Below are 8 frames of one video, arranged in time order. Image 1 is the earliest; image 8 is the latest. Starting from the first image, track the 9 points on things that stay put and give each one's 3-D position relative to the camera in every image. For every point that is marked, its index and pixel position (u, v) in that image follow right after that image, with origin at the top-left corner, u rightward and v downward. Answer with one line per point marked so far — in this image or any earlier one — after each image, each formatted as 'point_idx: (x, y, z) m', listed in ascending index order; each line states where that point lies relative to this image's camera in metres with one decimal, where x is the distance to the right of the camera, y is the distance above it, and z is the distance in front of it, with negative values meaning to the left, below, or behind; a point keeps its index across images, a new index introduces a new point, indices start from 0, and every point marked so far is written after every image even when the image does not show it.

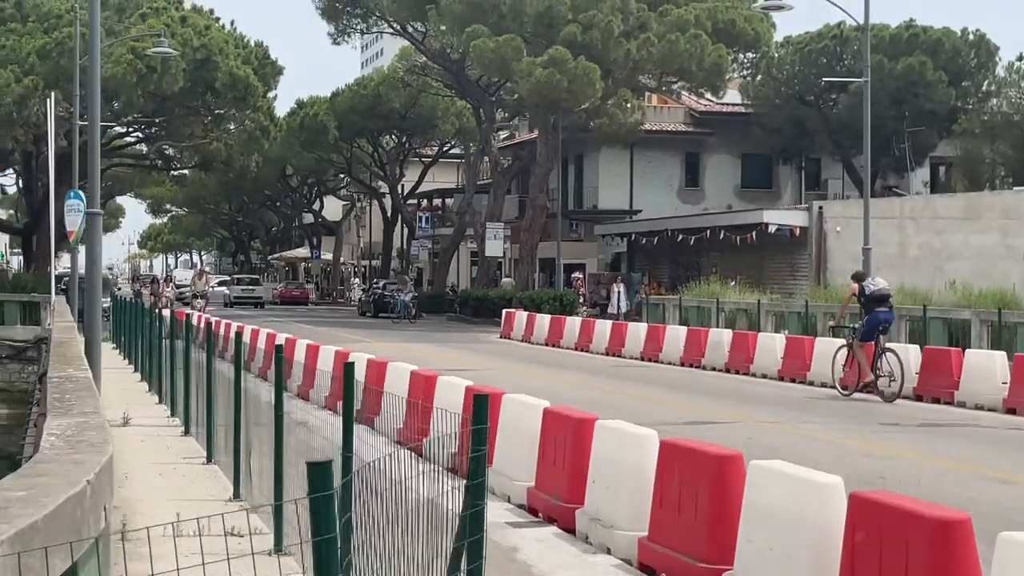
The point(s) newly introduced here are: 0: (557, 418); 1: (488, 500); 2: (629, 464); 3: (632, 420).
0: (+0.2, -0.8, +8.2) m
1: (-0.1, -1.3, +8.8) m
2: (+0.6, -0.9, +7.1) m
3: (+1.1, -1.3, +14.1) m
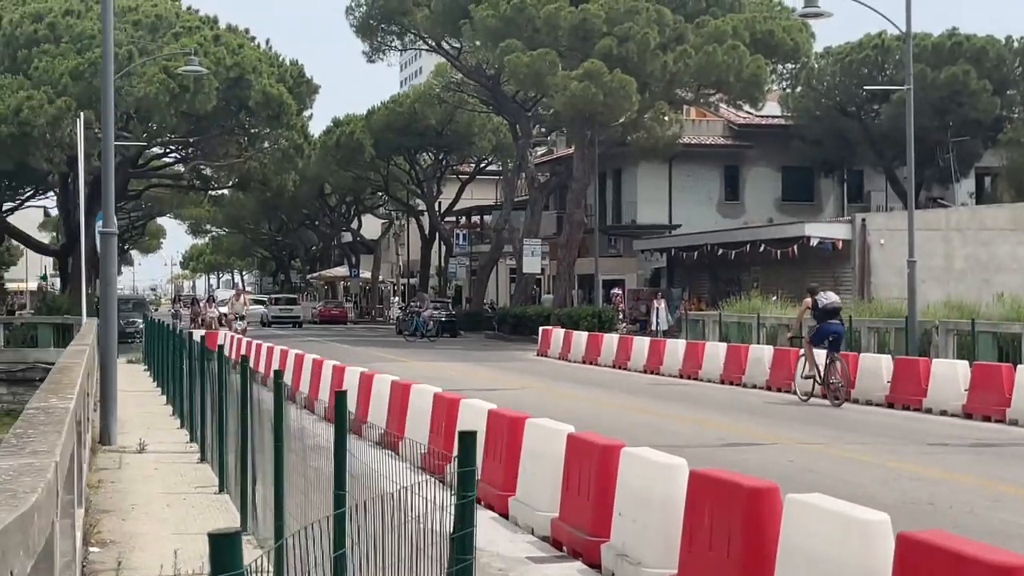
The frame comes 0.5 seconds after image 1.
0: (+0.3, -0.9, +7.6) m
1: (0.0, -1.4, +8.3) m
2: (+0.7, -1.0, +6.6) m
3: (+1.4, -1.5, +13.5) m
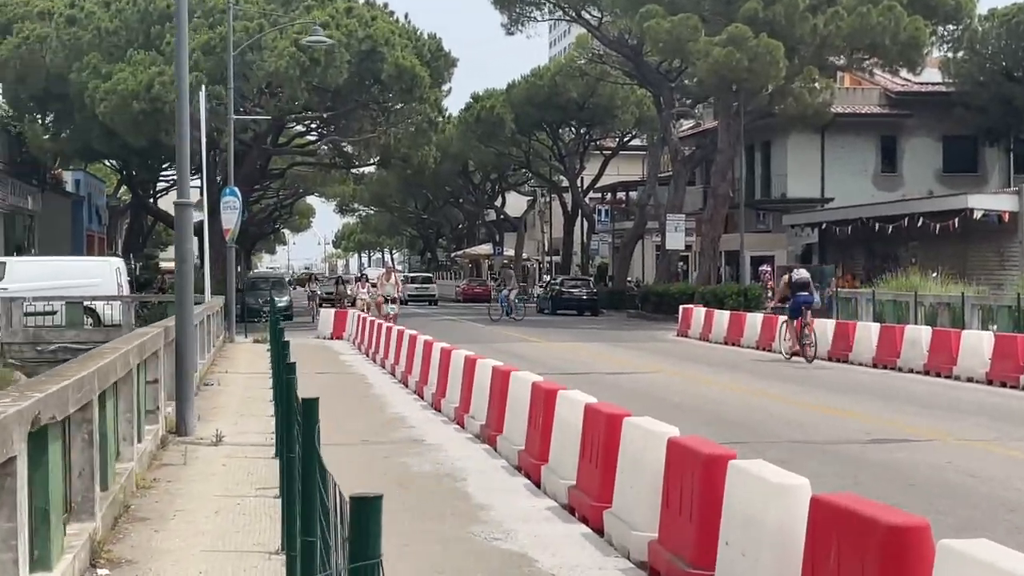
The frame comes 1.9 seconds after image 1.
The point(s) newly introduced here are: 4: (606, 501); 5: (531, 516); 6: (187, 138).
0: (+0.7, -0.7, +6.2) m
1: (+0.5, -1.3, +6.9) m
2: (+1.0, -0.9, +5.2) m
3: (+2.4, -1.3, +12.0) m
4: (+0.5, -1.1, +7.4) m
5: (+0.1, -1.3, +7.8) m
6: (-2.6, +1.2, +11.2) m
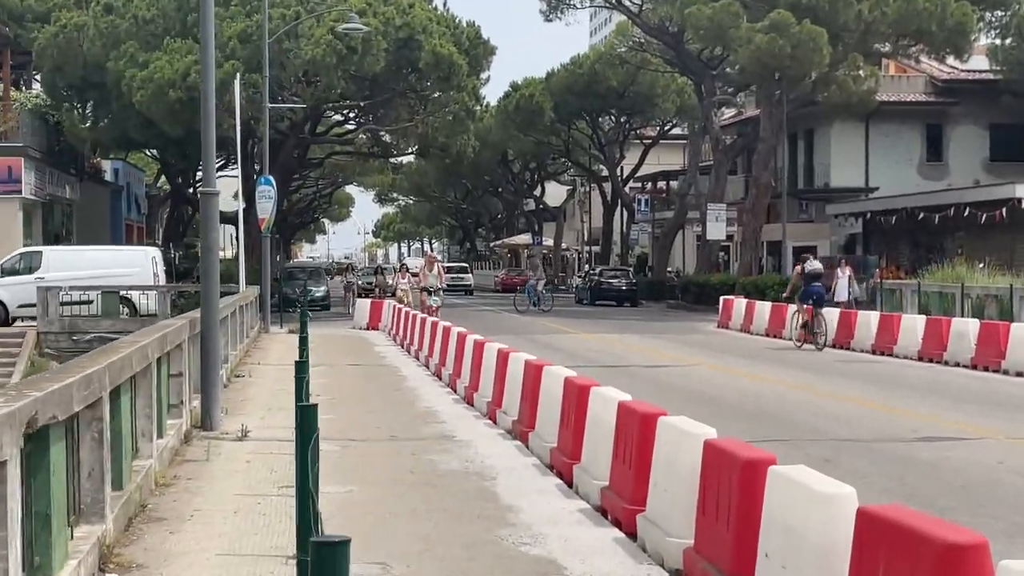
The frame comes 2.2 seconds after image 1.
0: (+0.8, -0.7, +5.9) m
1: (+0.6, -1.3, +6.6) m
2: (+1.0, -0.8, +4.8) m
3: (+2.7, -1.2, +11.6) m
4: (+0.6, -1.1, +7.1) m
5: (+0.3, -1.2, +7.5) m
6: (-2.3, +1.3, +10.9) m
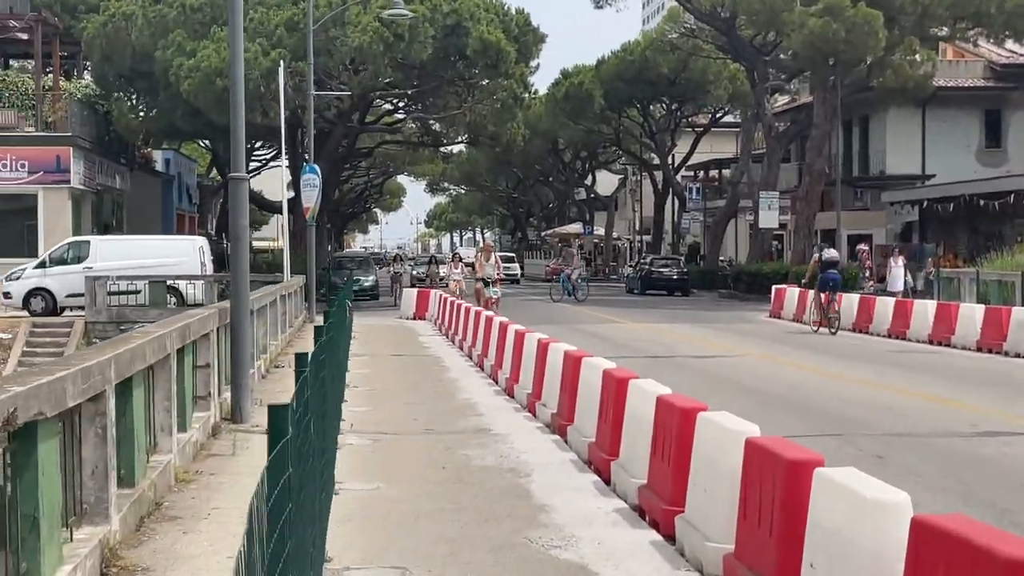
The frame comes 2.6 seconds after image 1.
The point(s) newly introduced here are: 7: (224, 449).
0: (+0.9, -0.7, +5.5) m
1: (+0.7, -1.2, +6.2) m
2: (+1.1, -0.8, +4.4) m
3: (+3.0, -1.1, +11.1) m
4: (+0.8, -1.0, +6.7) m
5: (+0.4, -1.2, +7.1) m
6: (-2.0, +1.3, +10.6) m
7: (-1.9, -1.1, +9.4) m
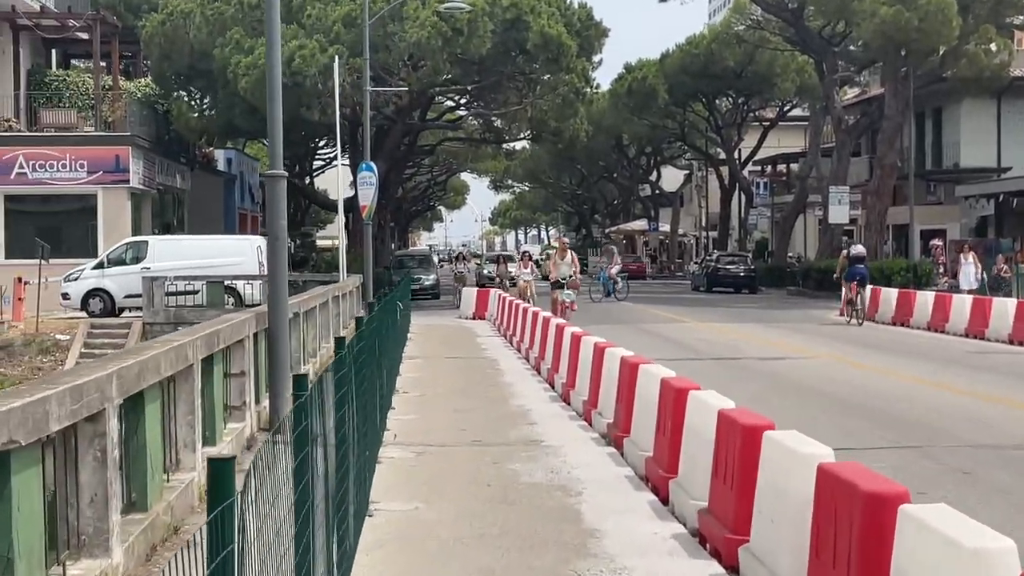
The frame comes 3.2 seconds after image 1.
0: (+1.1, -0.7, +4.8) m
1: (+0.9, -1.2, +5.5) m
2: (+1.2, -0.8, +3.7) m
3: (+3.4, -1.1, +10.3) m
4: (+1.0, -1.0, +6.0) m
5: (+0.6, -1.2, +6.4) m
6: (-1.7, +1.3, +10.0) m
7: (-1.6, -1.1, +8.8) m
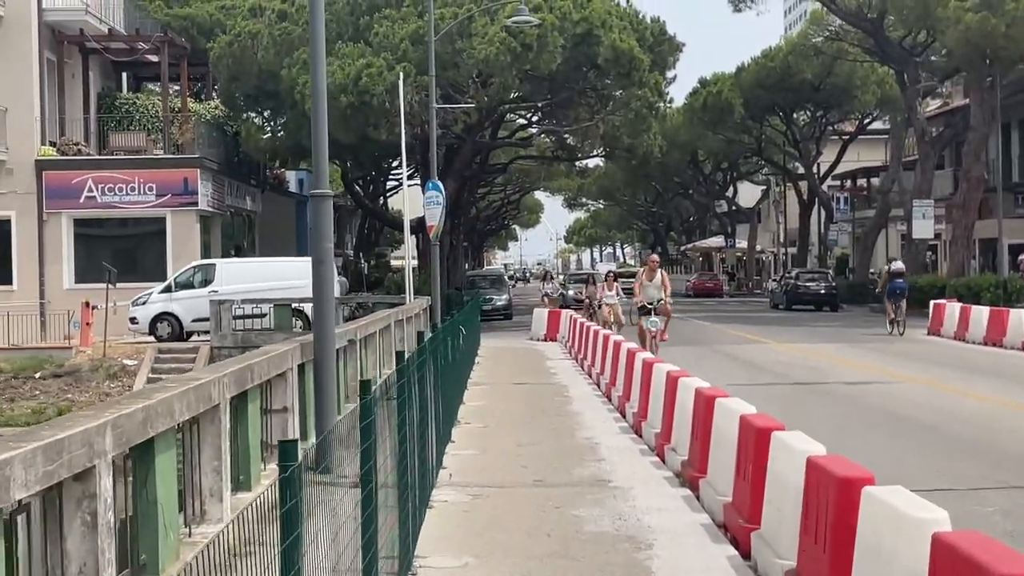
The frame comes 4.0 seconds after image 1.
0: (+1.2, -0.8, +3.9) m
1: (+1.1, -1.3, +4.7) m
2: (+1.3, -0.9, +2.8) m
3: (+3.9, -1.2, +9.3) m
4: (+1.2, -1.1, +5.1) m
5: (+0.9, -1.3, +5.6) m
6: (-1.2, +1.1, +9.3) m
7: (-1.2, -1.3, +8.1) m
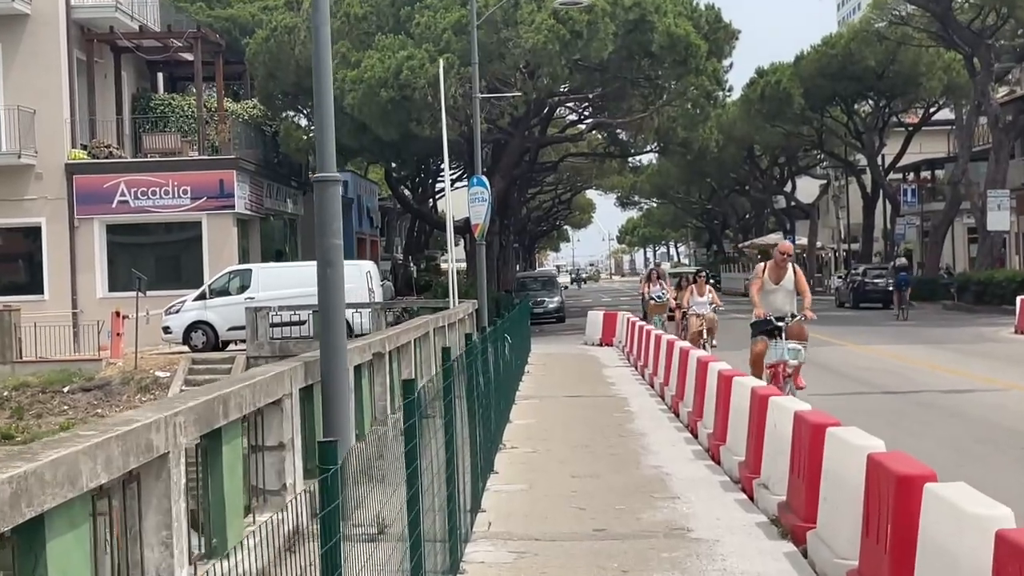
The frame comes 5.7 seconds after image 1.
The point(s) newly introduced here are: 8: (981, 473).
0: (+1.3, -0.7, +2.1) m
1: (+1.2, -1.3, +2.9) m
2: (+1.3, -0.9, +1.0) m
3: (+4.2, -1.2, +7.4) m
4: (+1.3, -1.1, +3.3) m
5: (+1.0, -1.3, +3.8) m
6: (-1.0, +1.1, +7.6) m
7: (-1.0, -1.3, +6.4) m
8: (+3.1, -1.2, +9.5) m
